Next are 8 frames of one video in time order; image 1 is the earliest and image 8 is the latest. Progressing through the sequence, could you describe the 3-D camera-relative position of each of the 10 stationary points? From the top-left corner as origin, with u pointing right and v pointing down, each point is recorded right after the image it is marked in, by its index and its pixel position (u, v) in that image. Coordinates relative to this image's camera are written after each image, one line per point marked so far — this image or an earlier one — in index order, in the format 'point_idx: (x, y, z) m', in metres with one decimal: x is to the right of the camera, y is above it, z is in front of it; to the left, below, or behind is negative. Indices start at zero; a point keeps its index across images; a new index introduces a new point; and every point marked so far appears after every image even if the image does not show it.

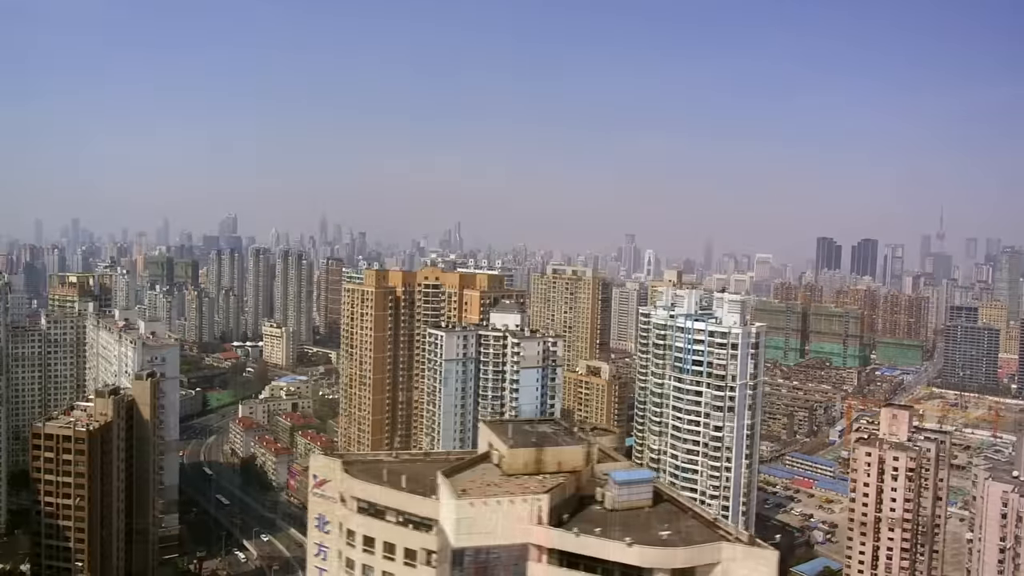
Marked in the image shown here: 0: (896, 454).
0: (+5.8, -2.5, +11.1) m
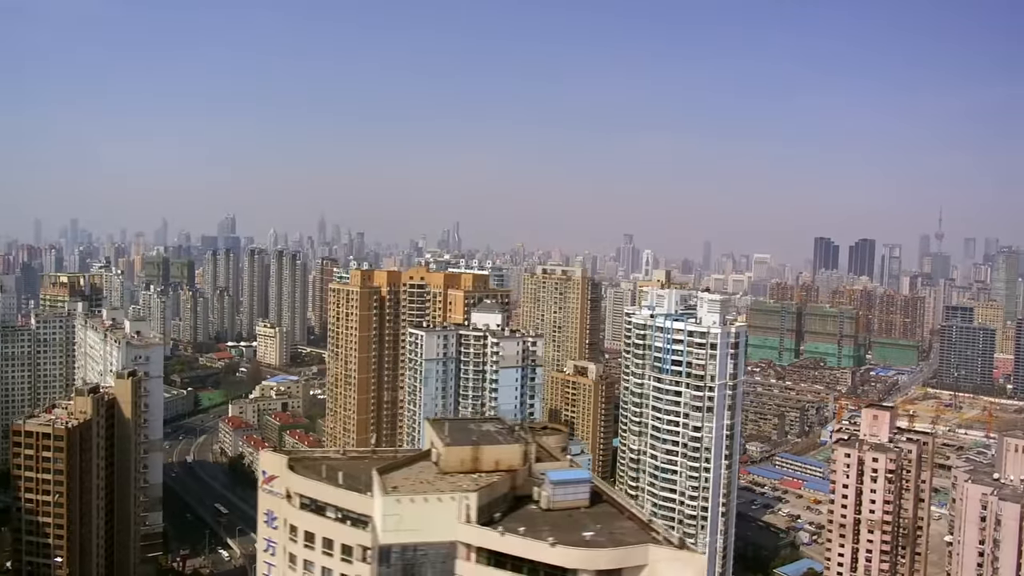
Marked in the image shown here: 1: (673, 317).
0: (+5.4, -2.5, +11.0) m
1: (+2.6, -0.5, +12.2) m
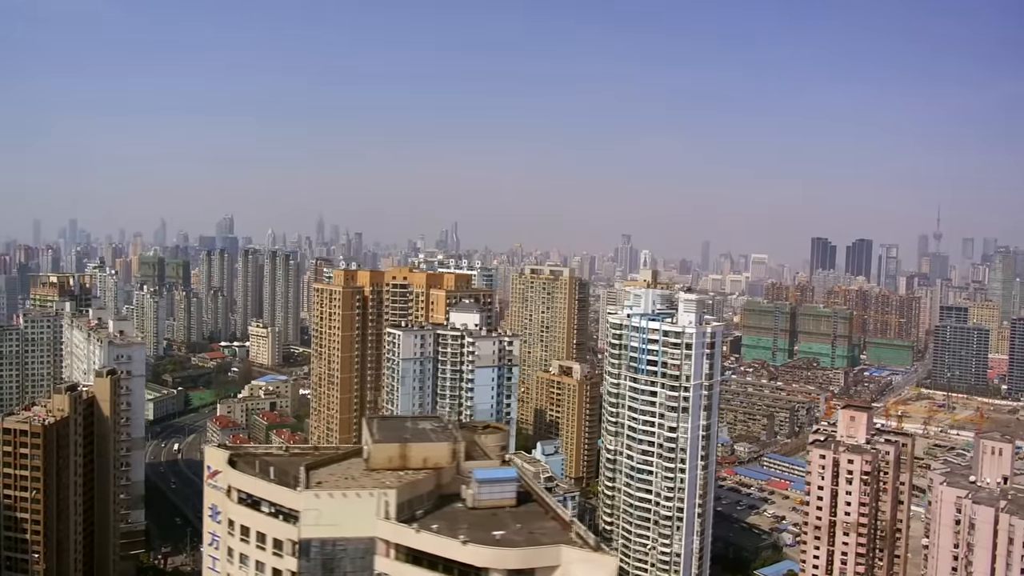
0: (+5.0, -2.5, +11.0) m
1: (+2.2, -0.5, +12.2) m
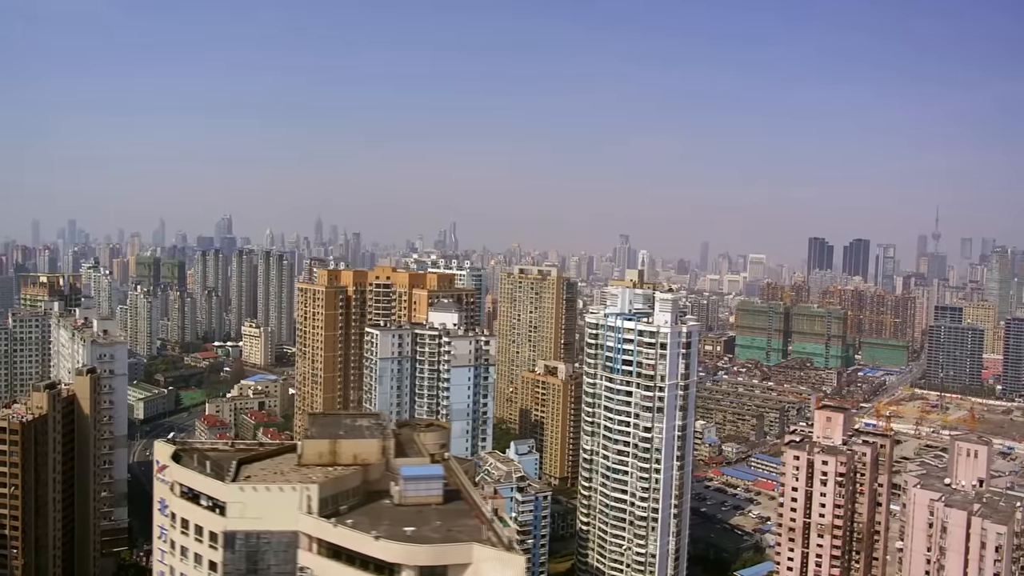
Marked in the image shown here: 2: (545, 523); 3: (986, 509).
0: (+4.6, -2.5, +10.9) m
1: (+1.8, -0.5, +12.1) m
2: (+0.5, -3.5, +11.0) m
3: (+6.1, -2.9, +9.5) m
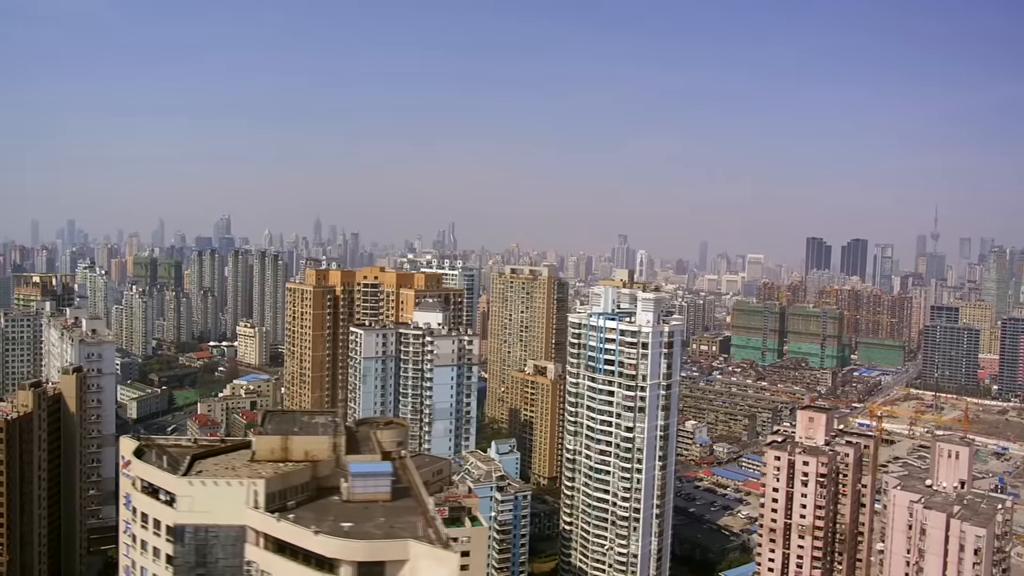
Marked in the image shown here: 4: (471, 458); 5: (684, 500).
0: (+4.3, -2.5, +10.9) m
1: (+1.5, -0.5, +12.1) m
2: (+0.2, -3.5, +11.0) m
3: (+5.8, -2.9, +9.5) m
4: (-0.6, -2.6, +11.4) m
5: (+3.9, -4.9, +17.1) m
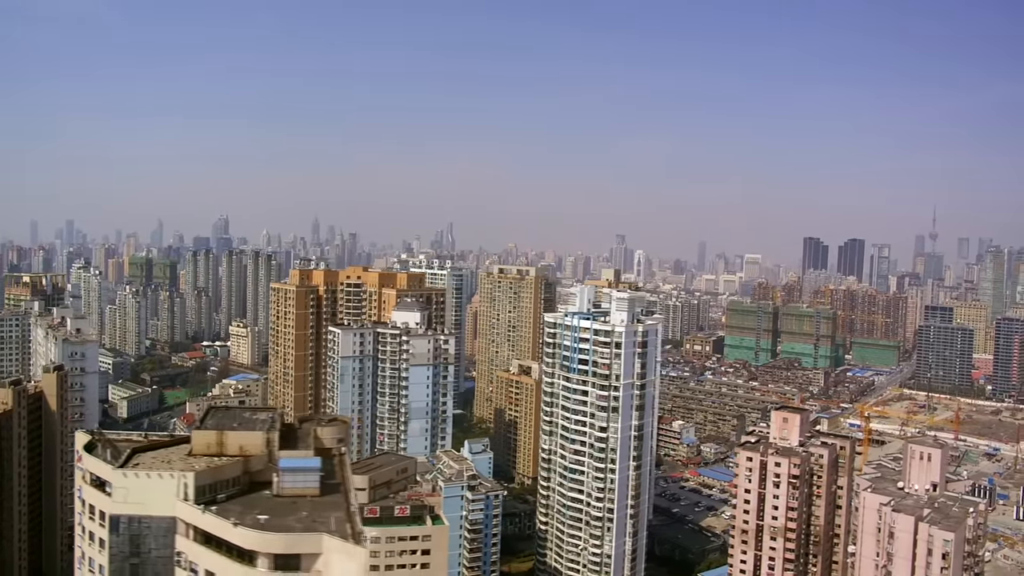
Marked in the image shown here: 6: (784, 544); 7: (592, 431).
0: (+3.9, -2.5, +10.9) m
1: (+1.1, -0.5, +12.1) m
2: (-0.2, -3.4, +11.0) m
3: (+5.4, -2.9, +9.5) m
4: (-1.0, -2.6, +11.4) m
5: (+3.6, -4.8, +17.0) m
6: (+3.9, -3.7, +10.8) m
7: (+1.3, -2.2, +11.7) m
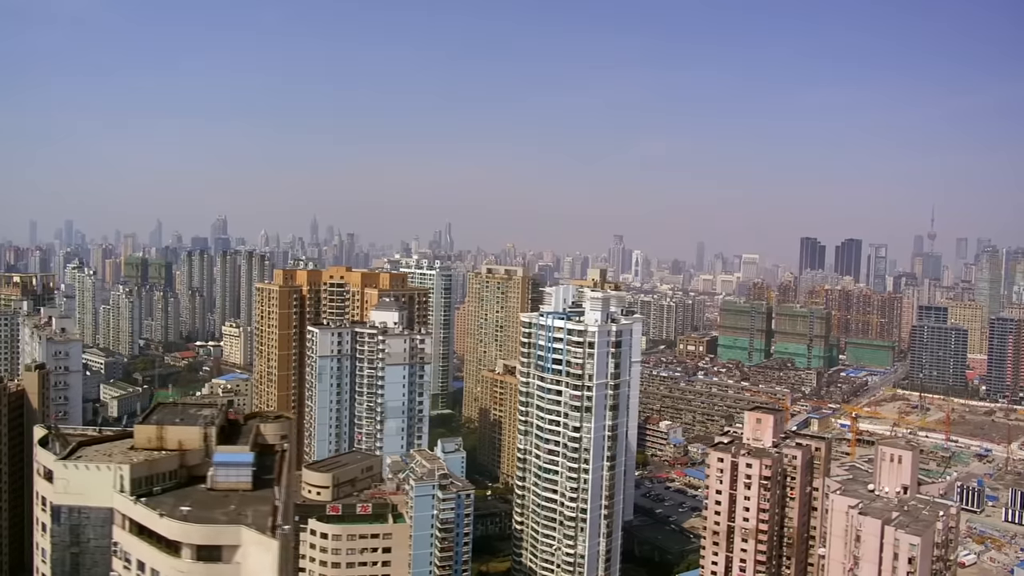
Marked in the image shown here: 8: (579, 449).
0: (+3.5, -2.5, +10.8) m
1: (+0.7, -0.4, +12.1) m
2: (-0.6, -3.4, +10.9) m
3: (+4.9, -2.8, +9.4) m
4: (-1.5, -2.6, +11.4) m
5: (+3.2, -4.8, +17.0) m
6: (+3.5, -3.7, +10.7) m
7: (+0.8, -2.2, +11.7) m
8: (+1.0, -2.5, +11.5) m
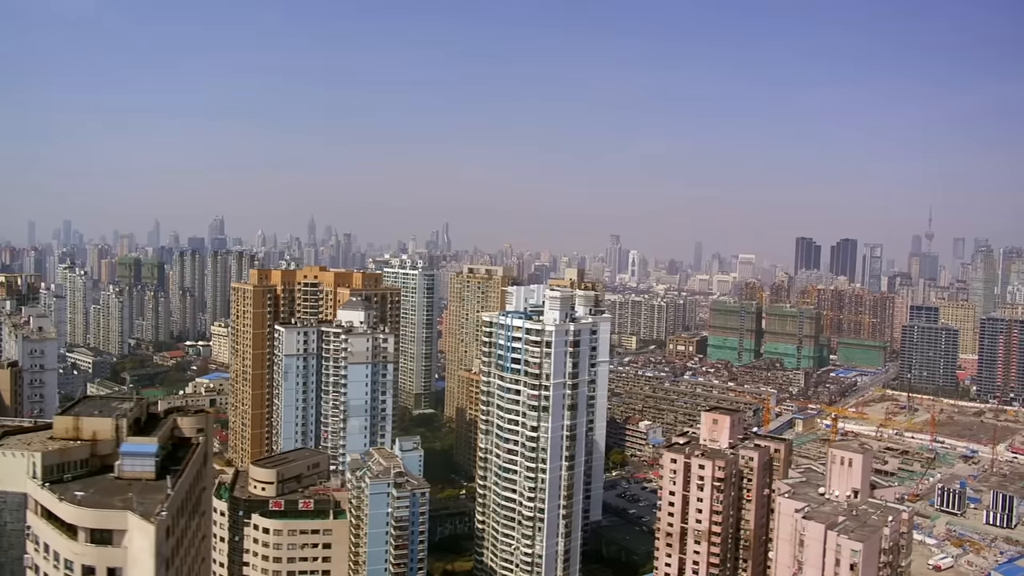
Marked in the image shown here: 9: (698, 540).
0: (+2.8, -2.5, +10.8) m
1: (+0.1, -0.4, +12.1) m
2: (-1.3, -3.4, +10.9) m
3: (+4.3, -2.8, +9.3) m
4: (-2.1, -2.6, +11.4) m
5: (+2.6, -4.8, +16.9) m
6: (+2.9, -3.7, +10.7) m
7: (+0.2, -2.2, +11.7) m
8: (+0.4, -2.5, +11.5) m
9: (+2.8, -3.6, +10.9) m
